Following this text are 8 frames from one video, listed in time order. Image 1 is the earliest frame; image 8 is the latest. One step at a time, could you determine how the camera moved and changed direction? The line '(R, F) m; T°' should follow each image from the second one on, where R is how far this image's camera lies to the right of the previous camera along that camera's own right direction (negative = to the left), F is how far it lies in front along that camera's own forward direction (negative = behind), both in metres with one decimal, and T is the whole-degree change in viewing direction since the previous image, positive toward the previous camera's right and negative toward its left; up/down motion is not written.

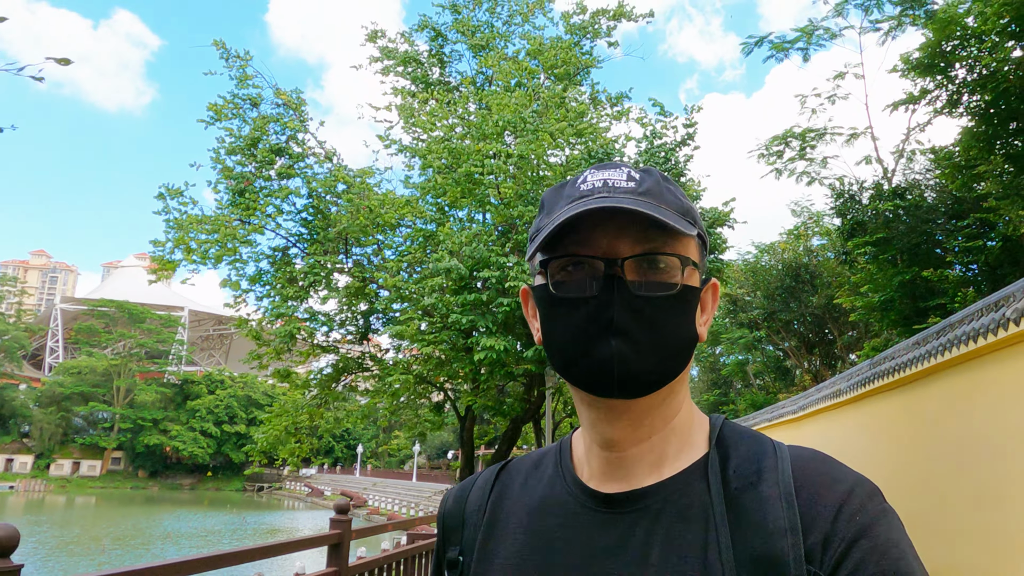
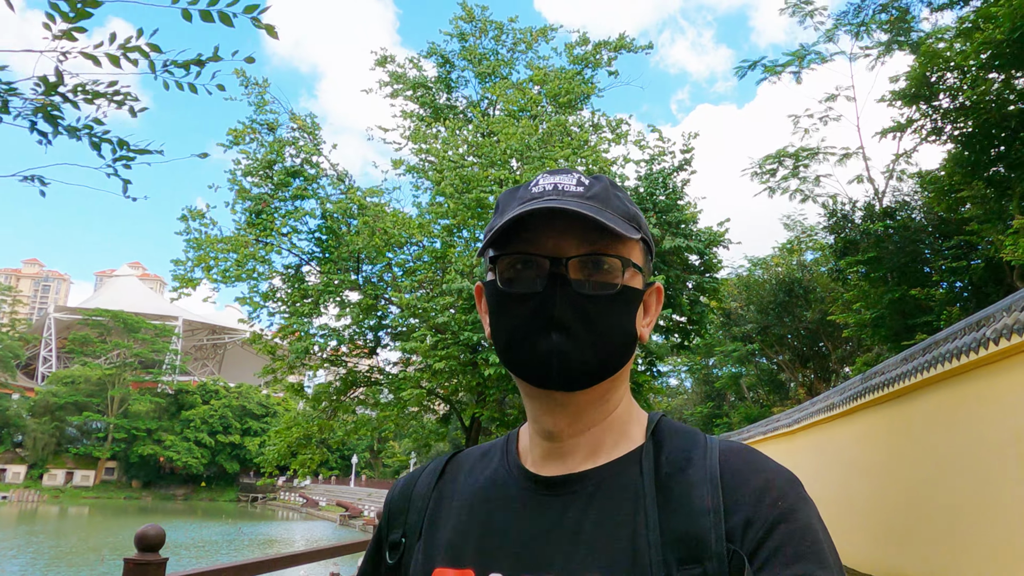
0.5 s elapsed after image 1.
(-0.1, -0.2) m; 0°
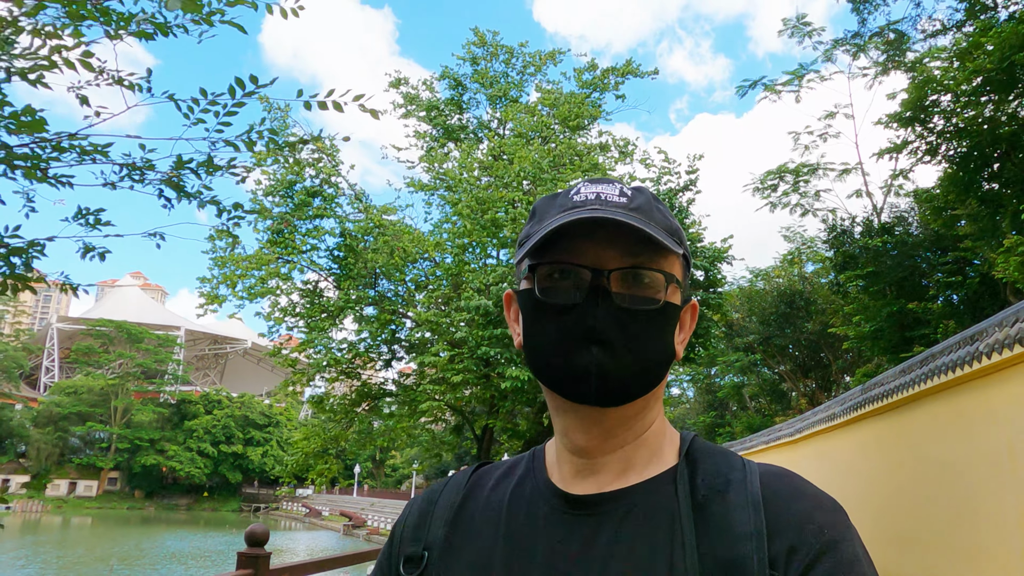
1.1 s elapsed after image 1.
(-0.1, -0.2) m; 0°
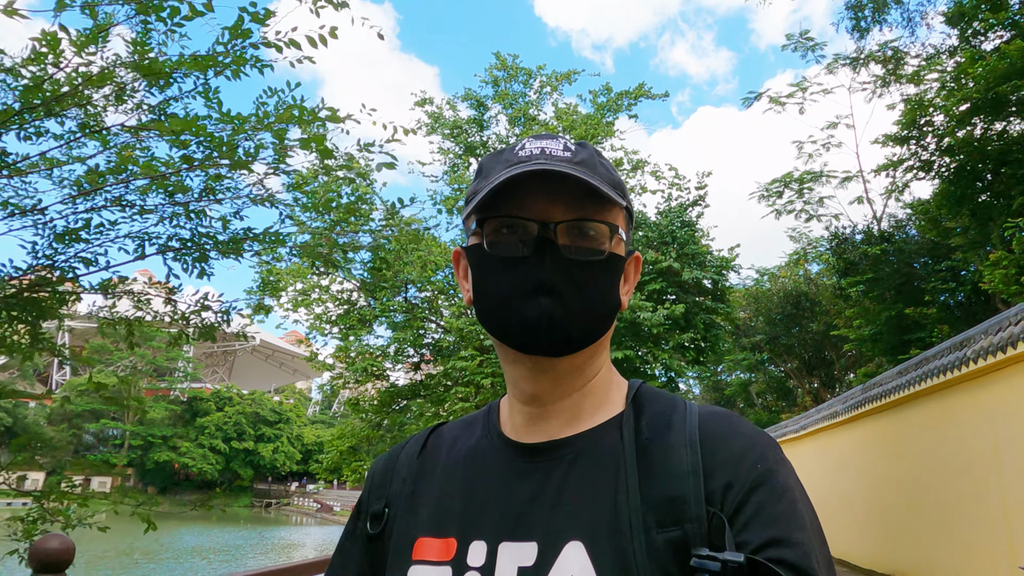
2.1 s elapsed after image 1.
(-0.1, -0.4) m; 0°
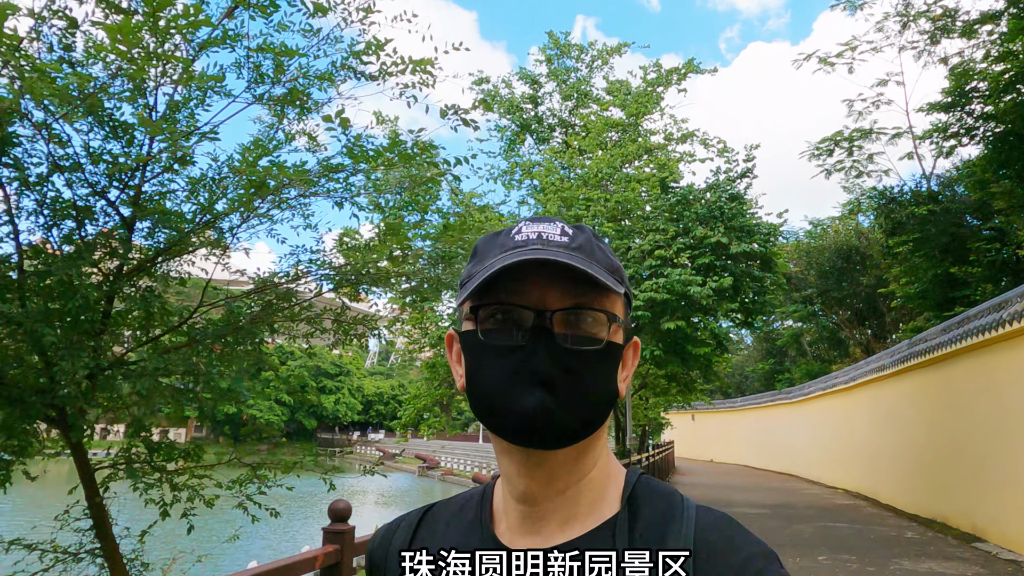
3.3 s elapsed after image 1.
(-0.1, -0.5) m; -4°
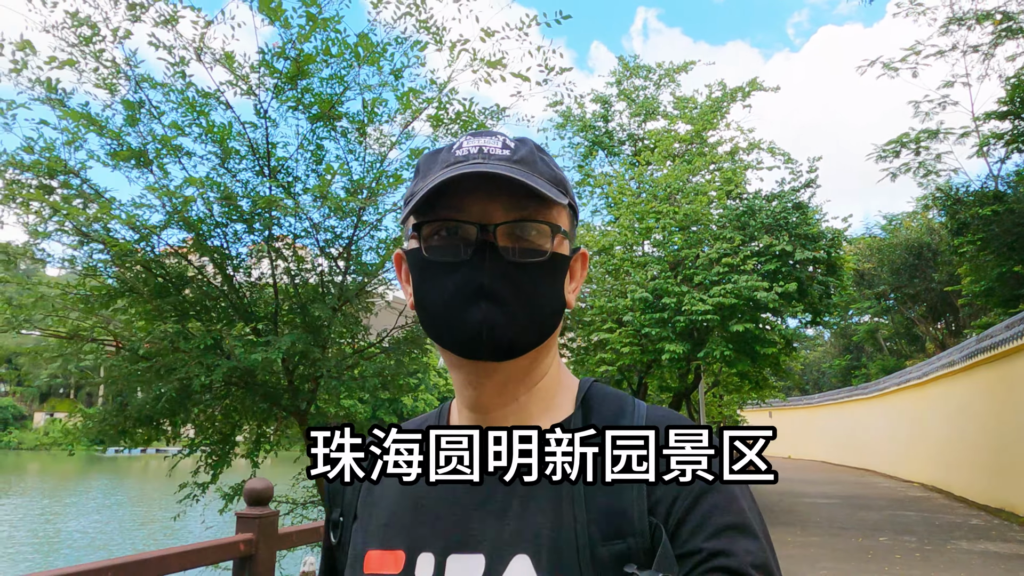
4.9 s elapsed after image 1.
(-0.1, -0.6) m; -5°
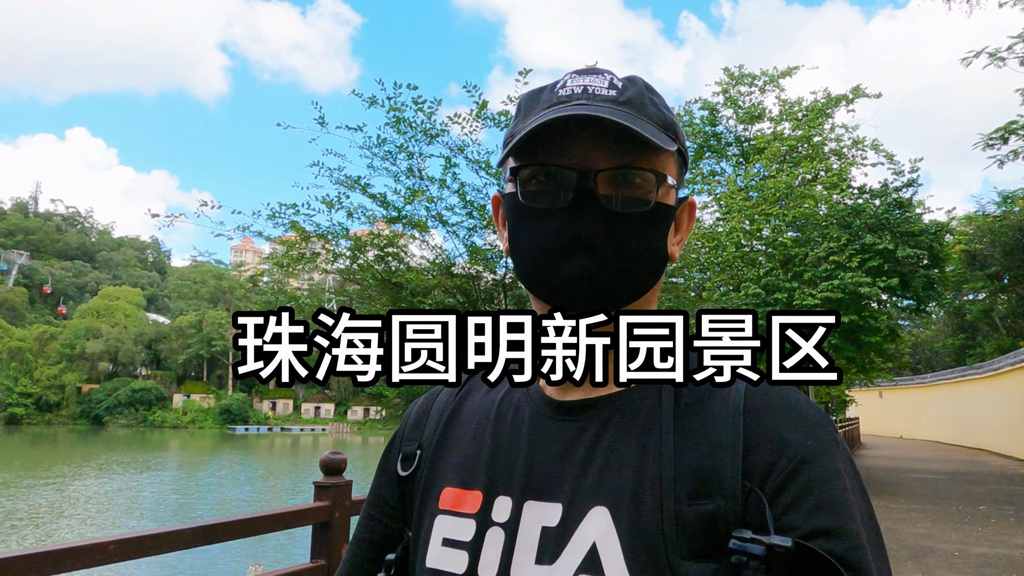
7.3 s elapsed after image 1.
(-0.3, -0.9) m; -7°
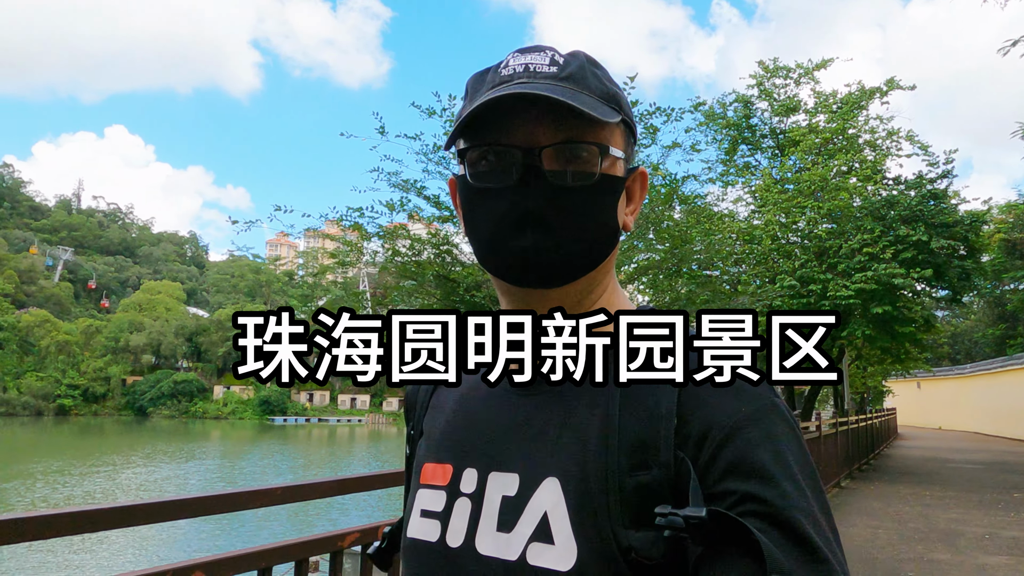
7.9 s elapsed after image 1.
(-0.1, -0.2) m; -2°
